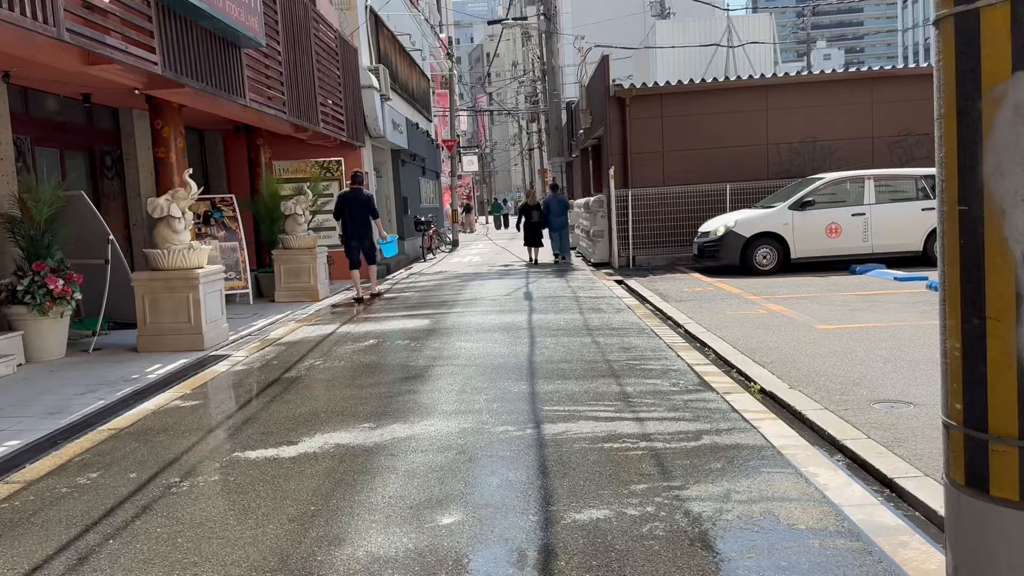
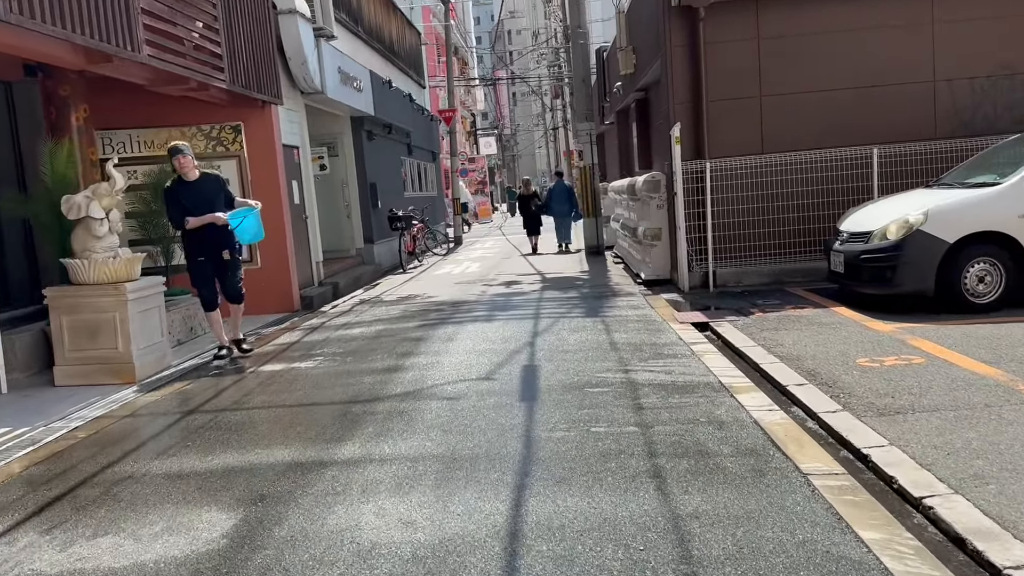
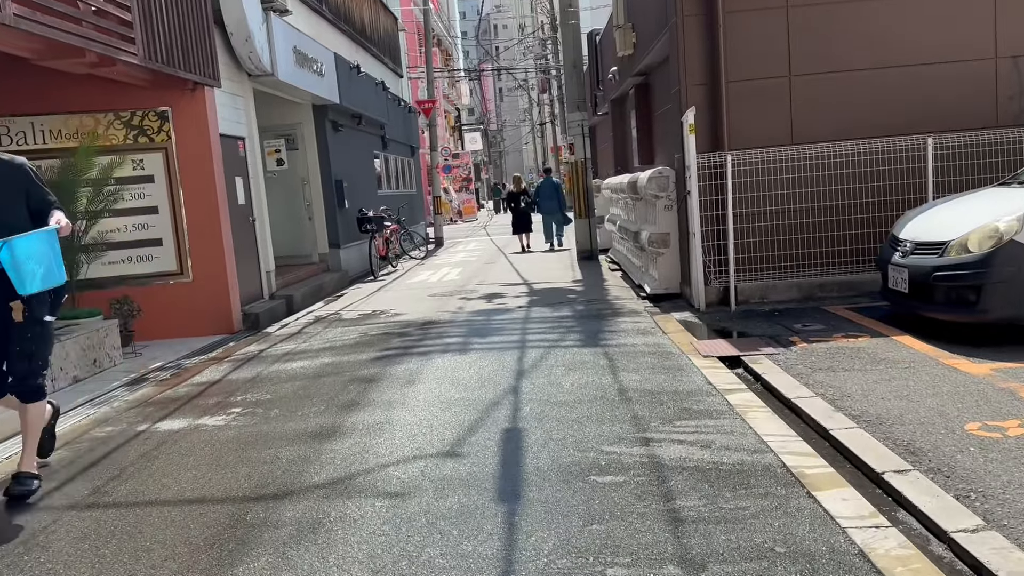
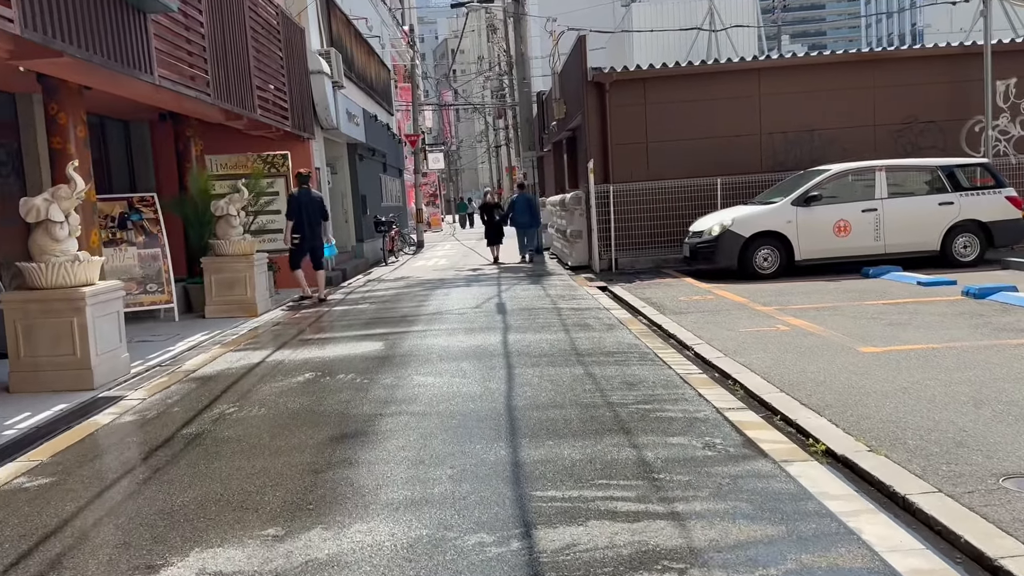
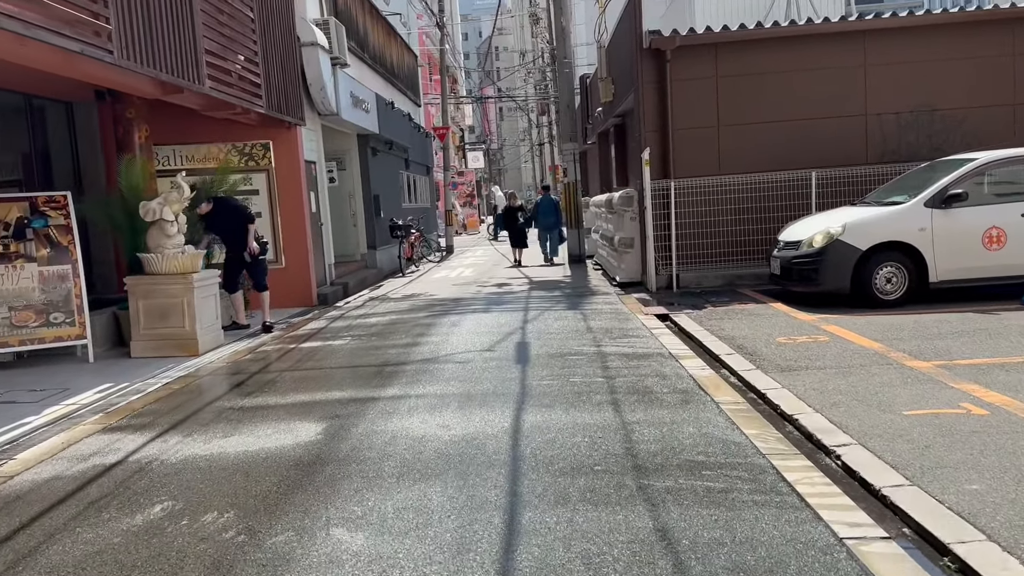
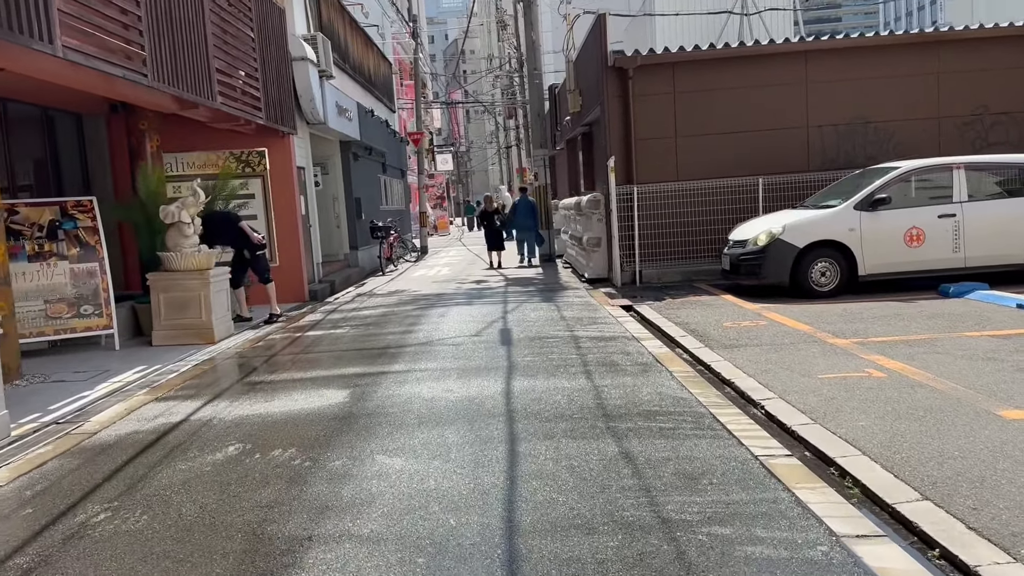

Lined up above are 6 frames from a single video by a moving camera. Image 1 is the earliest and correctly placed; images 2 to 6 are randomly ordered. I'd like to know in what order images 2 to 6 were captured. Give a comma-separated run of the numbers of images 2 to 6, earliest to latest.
4, 6, 5, 2, 3
